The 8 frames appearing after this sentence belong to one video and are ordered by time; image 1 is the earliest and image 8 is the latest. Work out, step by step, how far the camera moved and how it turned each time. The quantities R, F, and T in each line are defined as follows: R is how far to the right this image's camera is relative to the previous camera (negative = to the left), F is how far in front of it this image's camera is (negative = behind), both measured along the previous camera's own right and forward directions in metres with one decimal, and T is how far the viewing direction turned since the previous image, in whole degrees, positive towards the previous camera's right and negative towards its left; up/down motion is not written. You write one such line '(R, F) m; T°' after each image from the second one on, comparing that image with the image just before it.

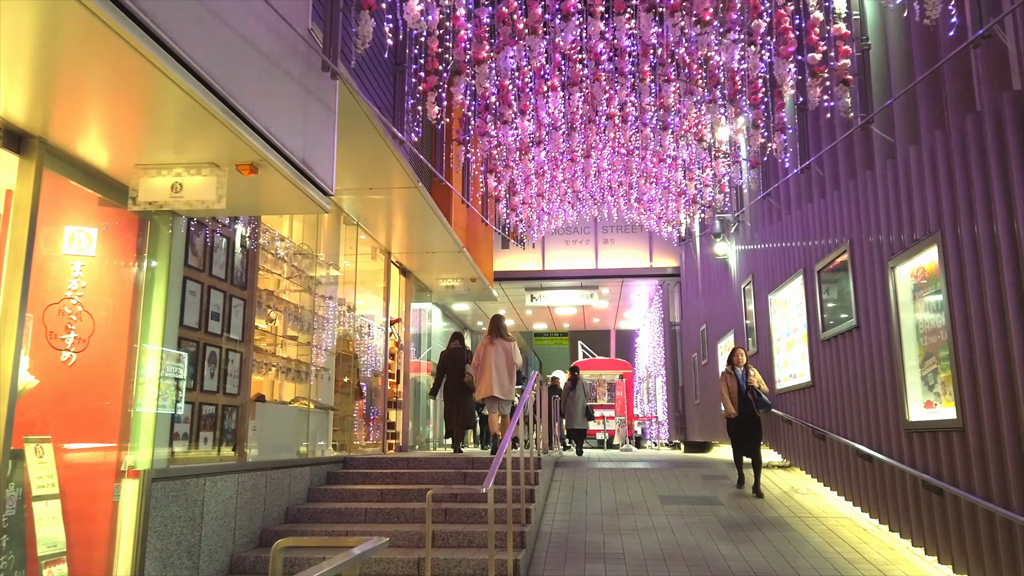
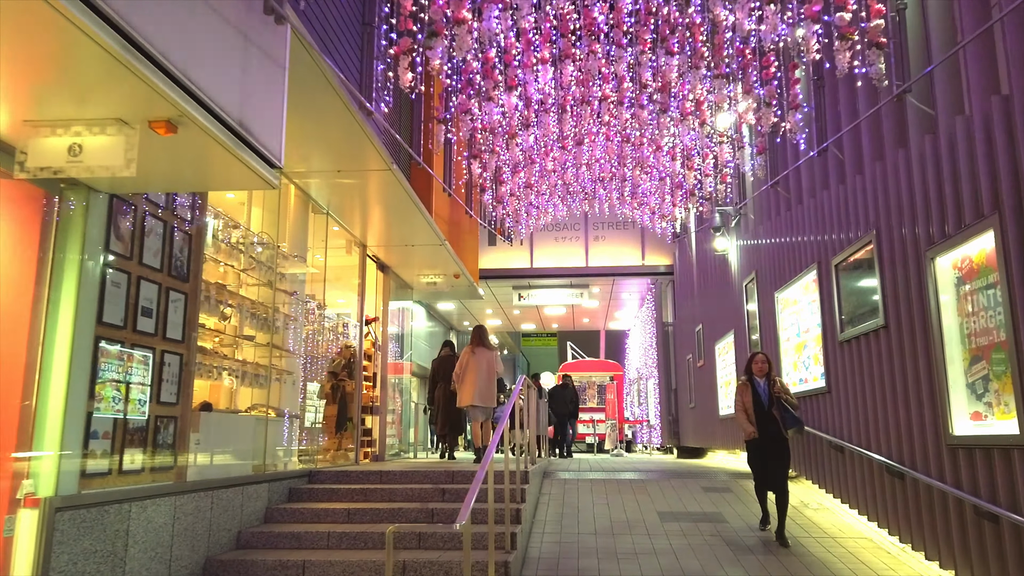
(0.0, +0.7) m; +1°
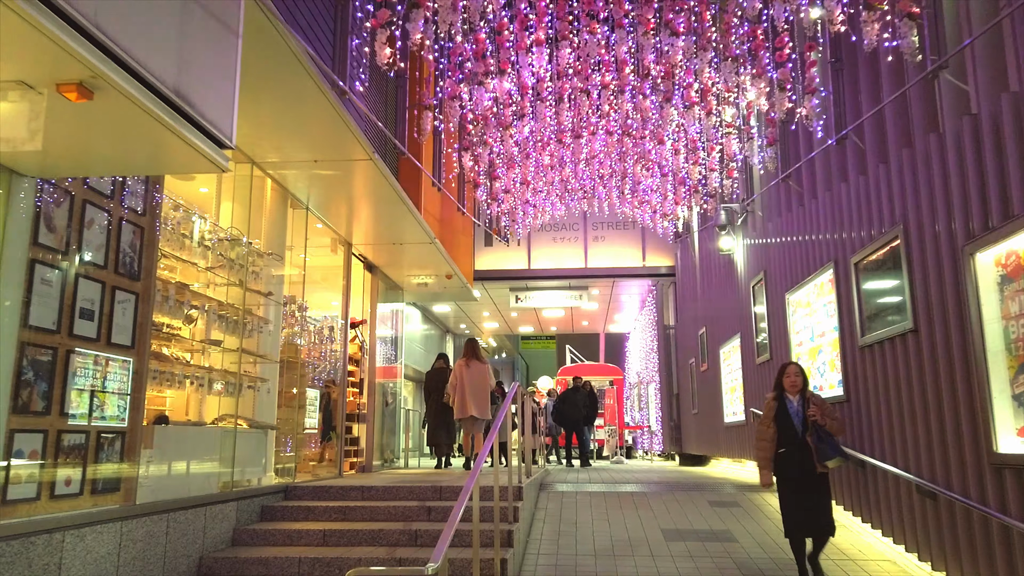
(+0.1, +0.5) m; 0°
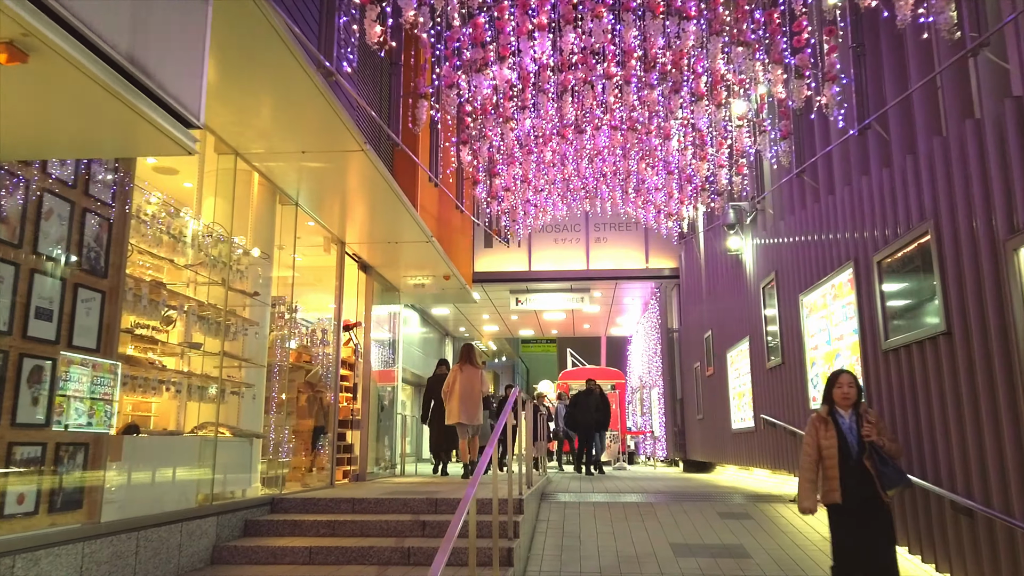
(0.0, +0.3) m; 0°
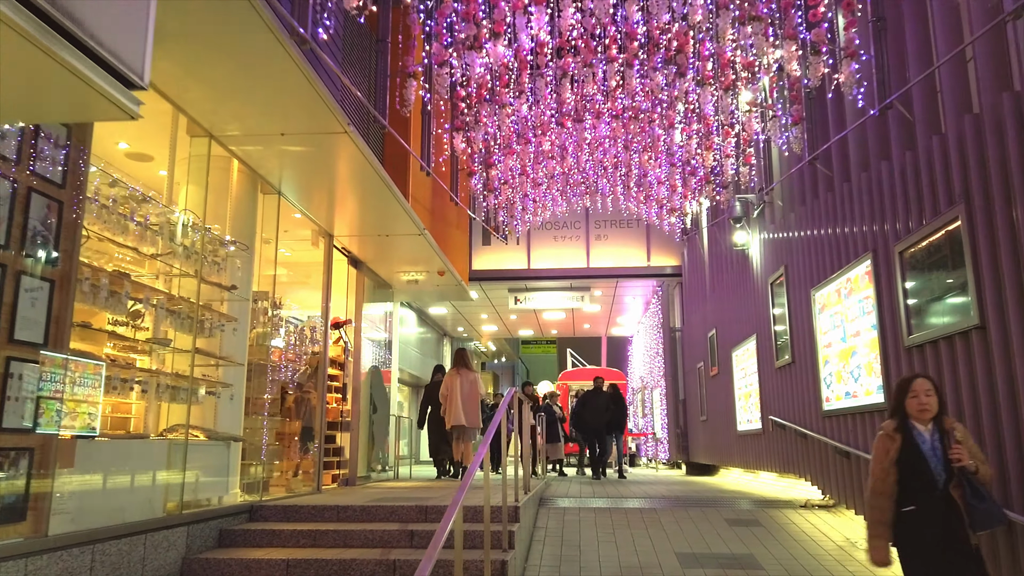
(0.0, +0.4) m; 0°
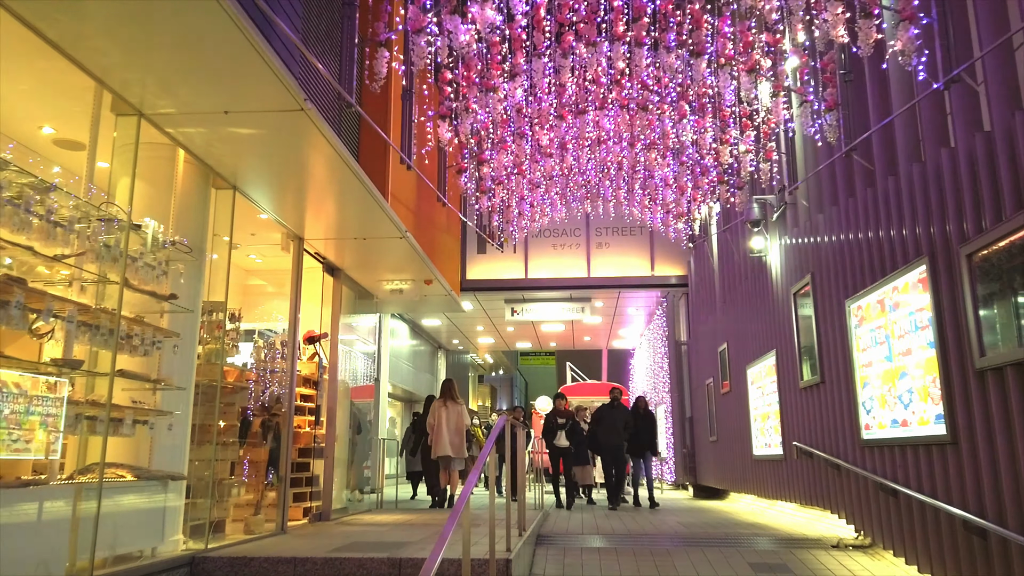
(0.0, +0.8) m; 0°
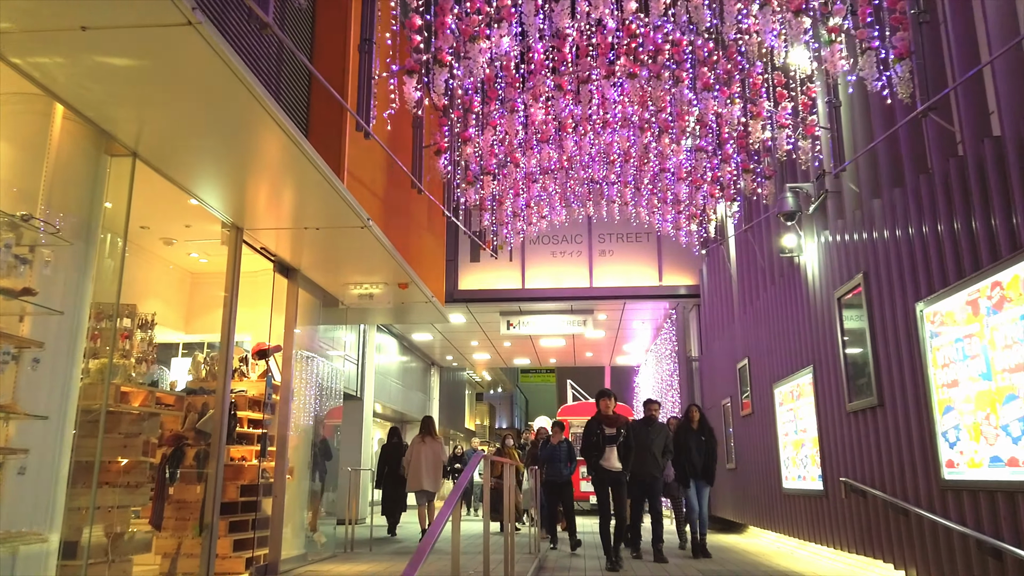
(+0.1, +1.2) m; 0°
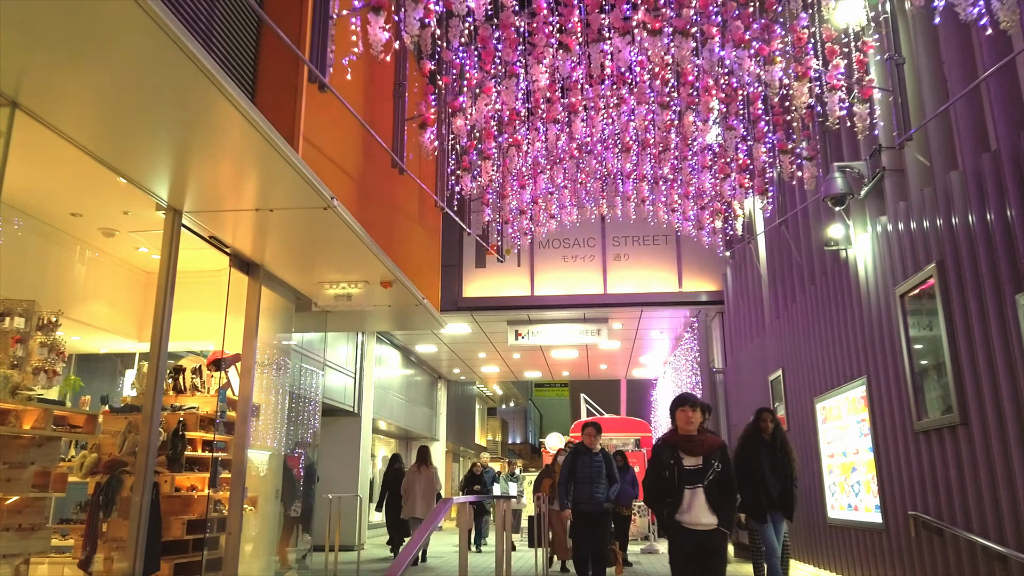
(+0.1, +0.9) m; -1°
